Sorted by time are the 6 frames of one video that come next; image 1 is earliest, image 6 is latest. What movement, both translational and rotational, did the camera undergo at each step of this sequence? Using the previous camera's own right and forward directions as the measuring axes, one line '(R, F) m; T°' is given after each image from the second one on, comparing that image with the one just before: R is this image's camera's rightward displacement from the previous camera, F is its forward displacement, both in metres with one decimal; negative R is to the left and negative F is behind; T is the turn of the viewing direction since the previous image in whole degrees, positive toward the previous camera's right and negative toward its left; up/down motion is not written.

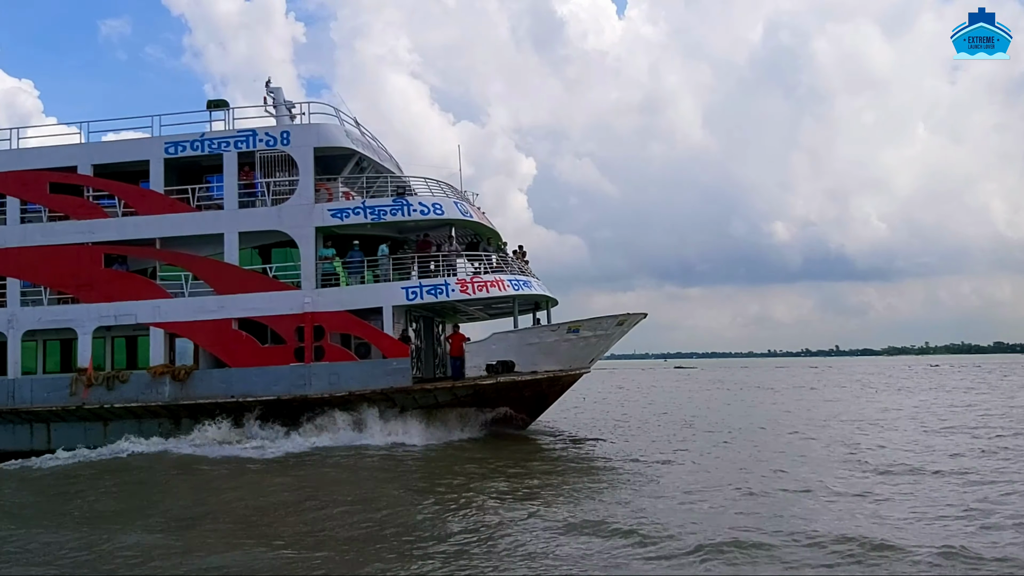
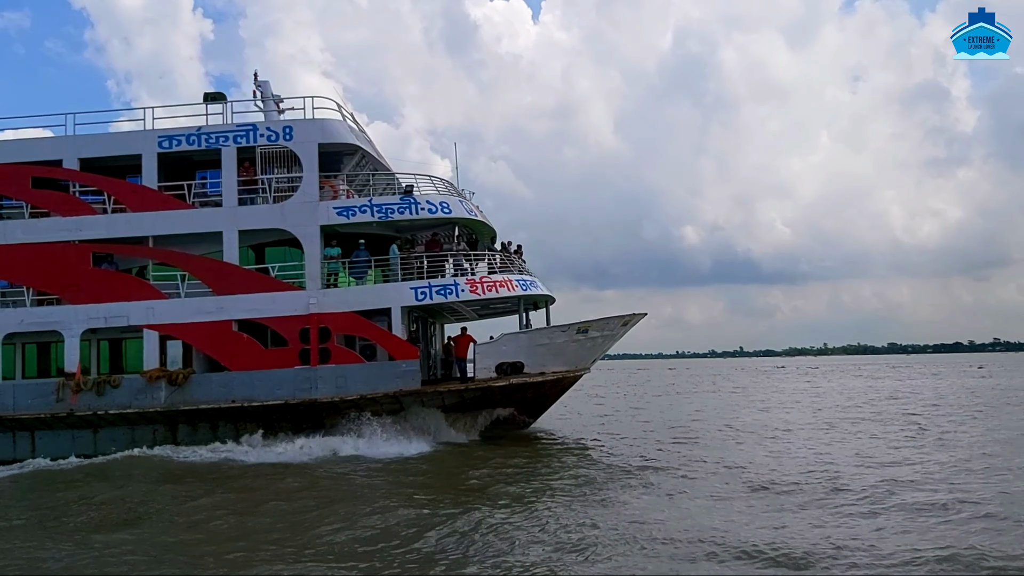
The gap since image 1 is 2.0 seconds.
(-1.2, +0.2) m; +4°
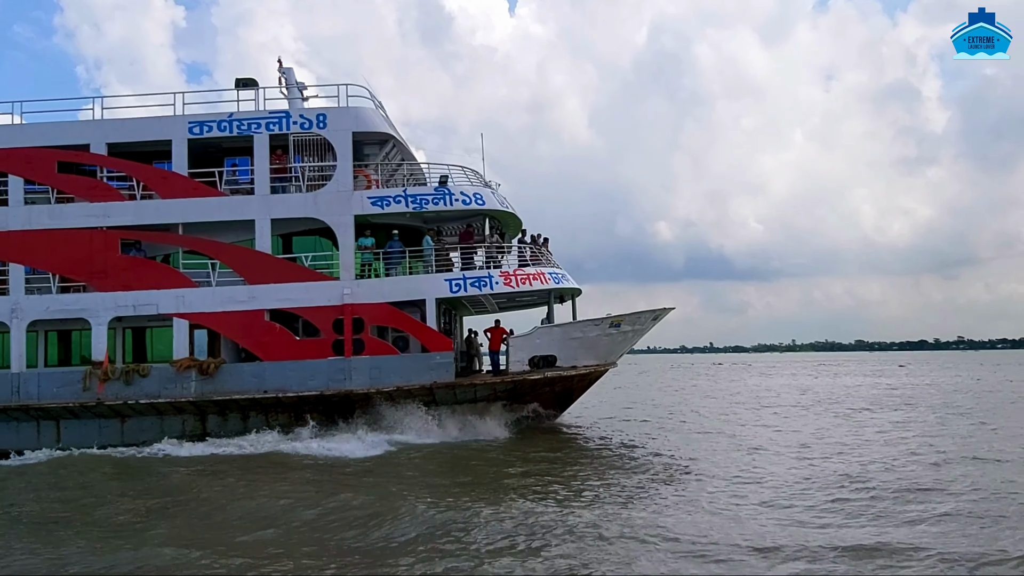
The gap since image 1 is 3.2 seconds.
(-1.0, +0.1) m; +1°
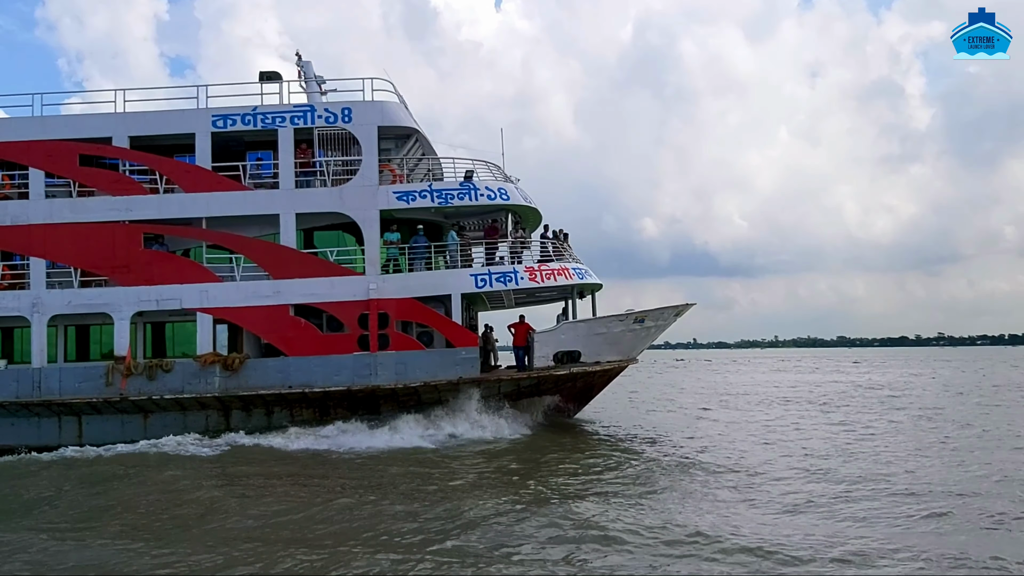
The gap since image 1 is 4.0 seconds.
(-0.7, 0.0) m; +1°
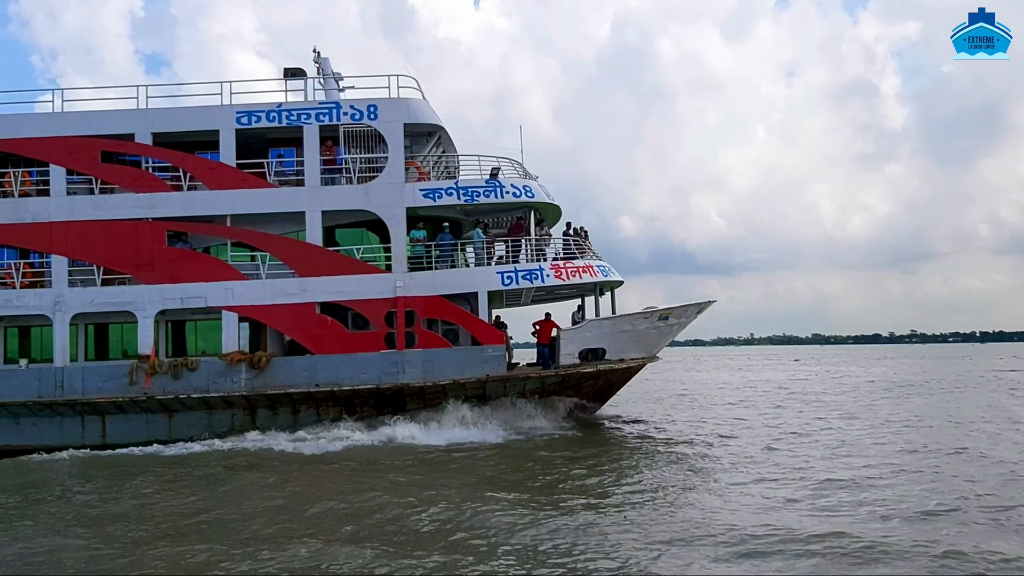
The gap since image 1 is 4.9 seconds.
(-0.8, 0.0) m; +1°
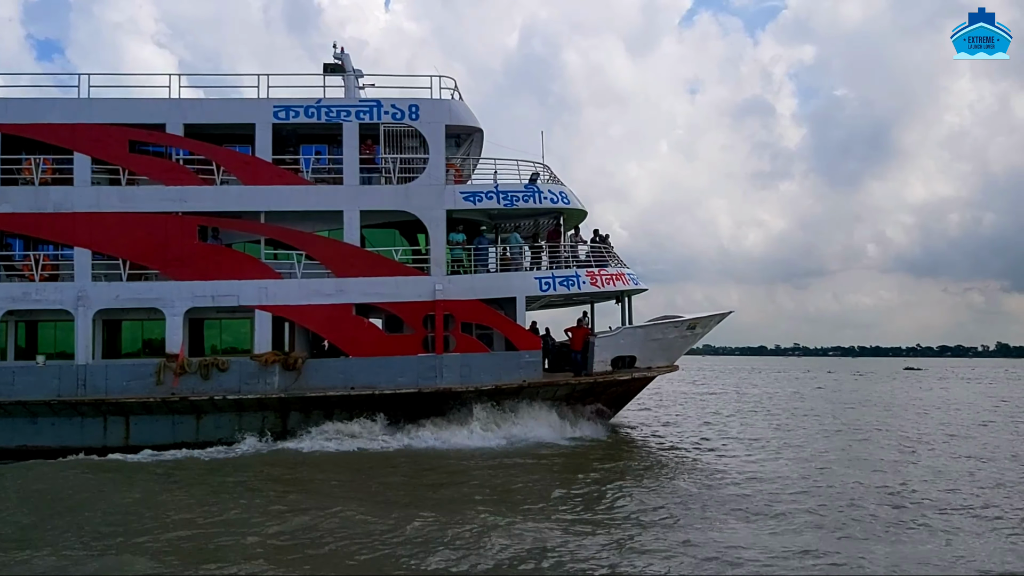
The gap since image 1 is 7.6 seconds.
(-1.7, +0.1) m; +4°
